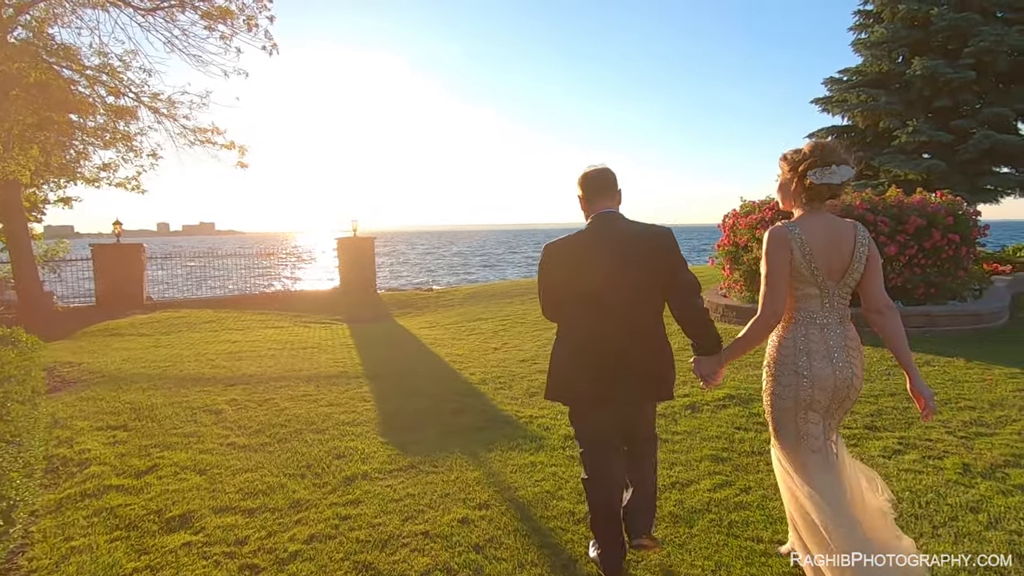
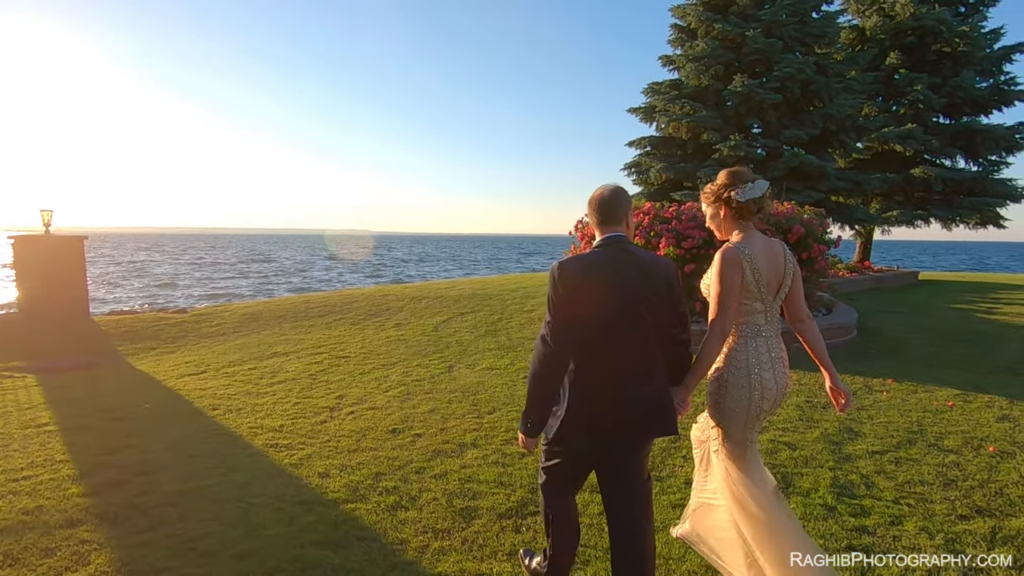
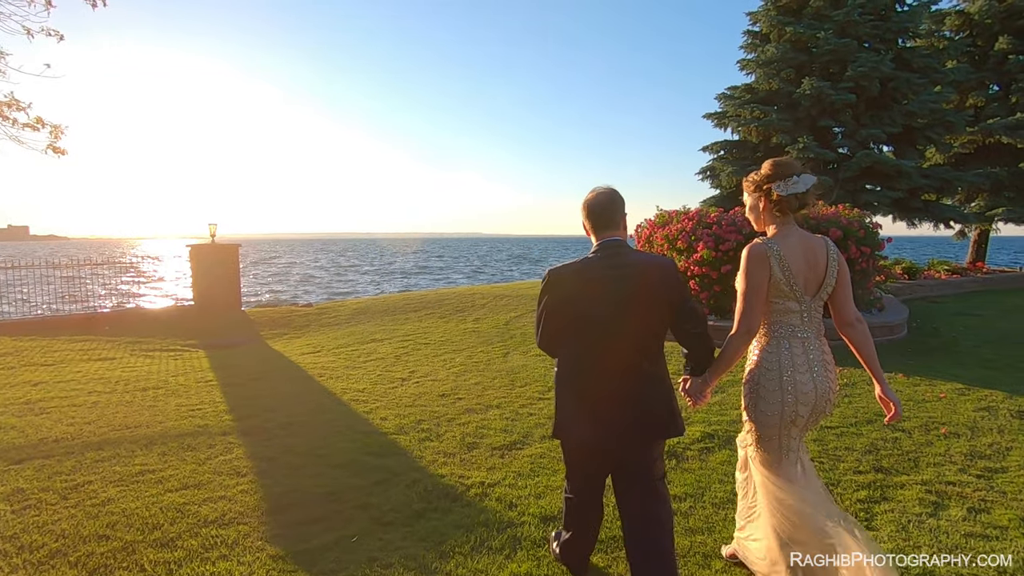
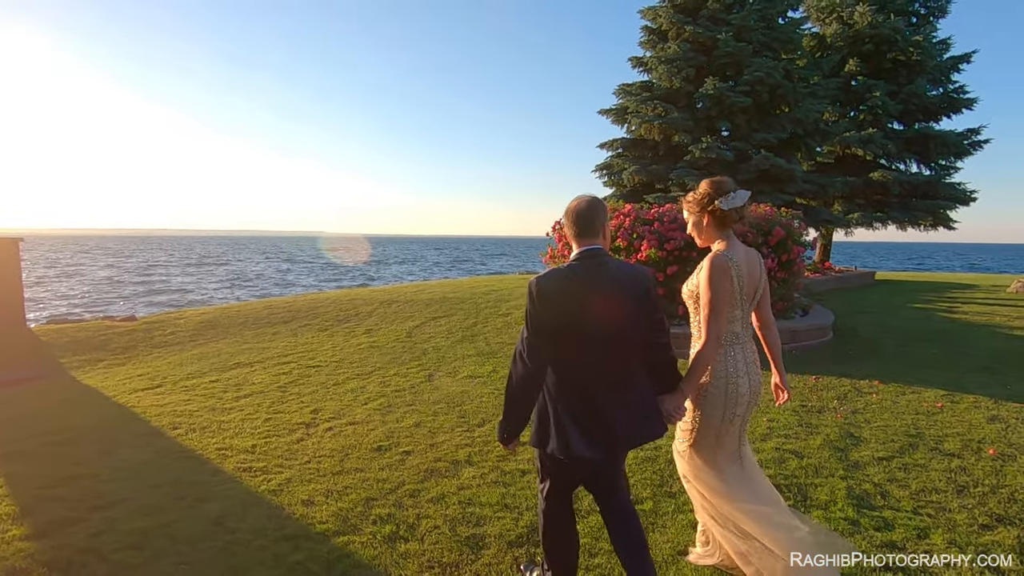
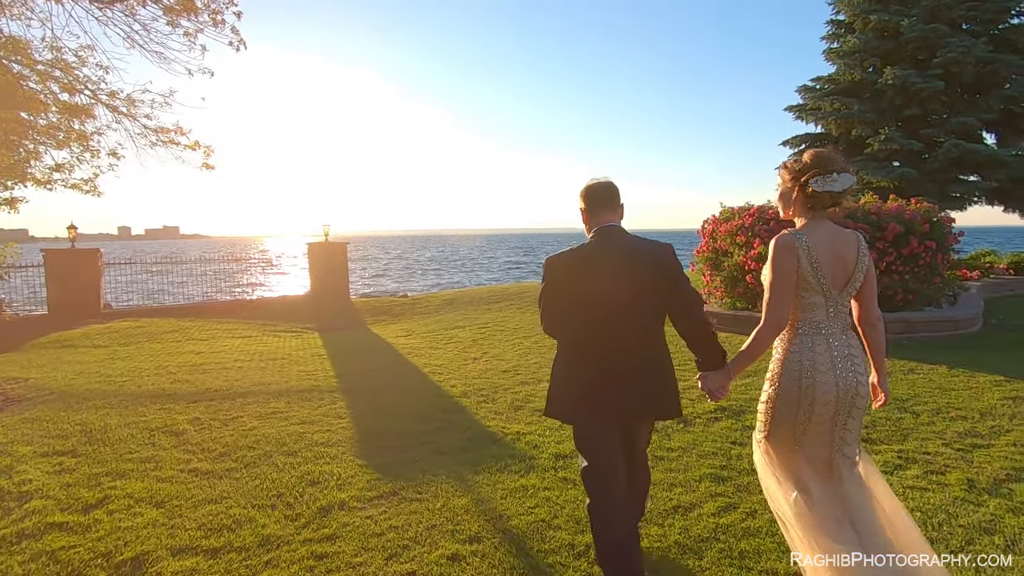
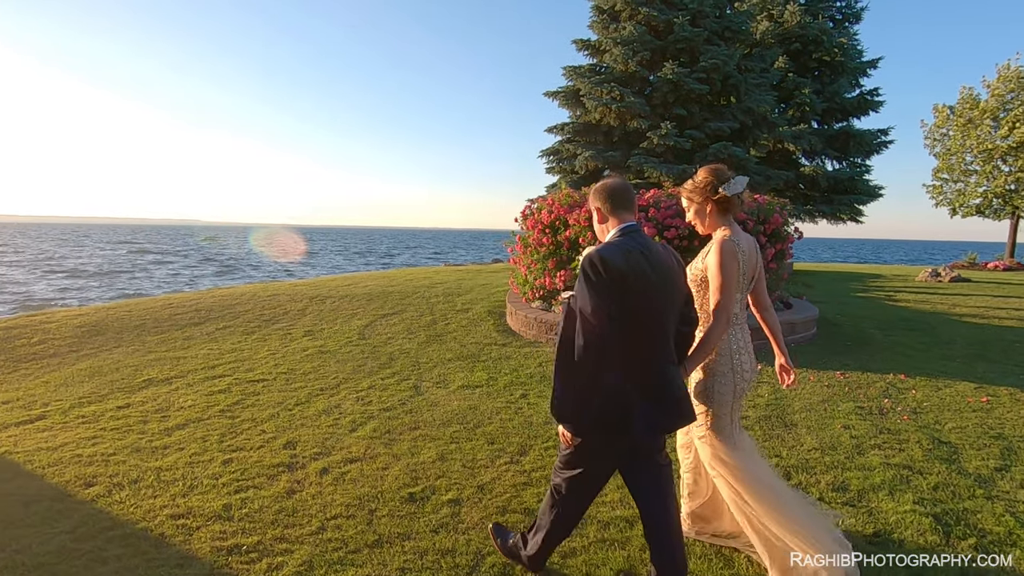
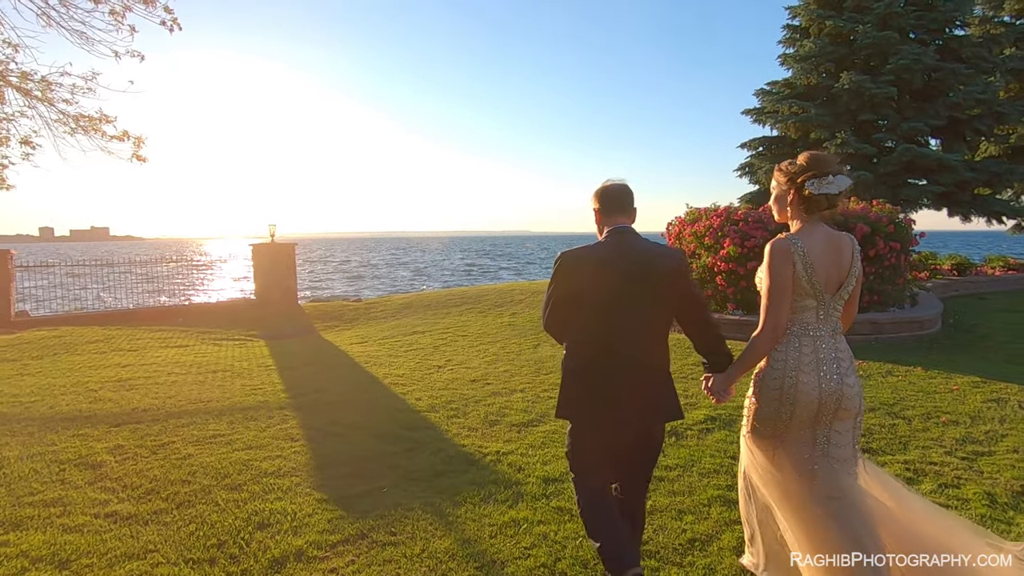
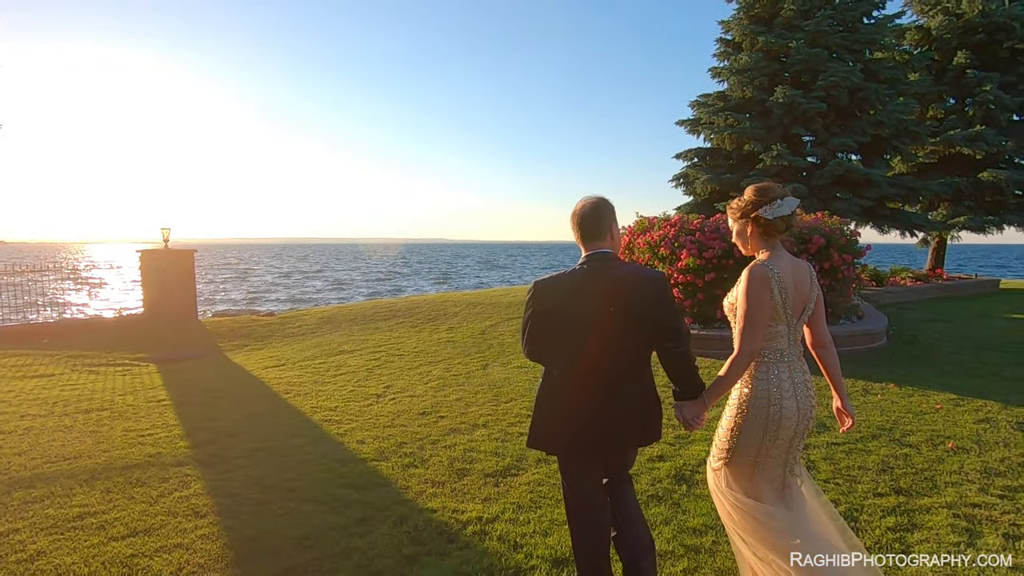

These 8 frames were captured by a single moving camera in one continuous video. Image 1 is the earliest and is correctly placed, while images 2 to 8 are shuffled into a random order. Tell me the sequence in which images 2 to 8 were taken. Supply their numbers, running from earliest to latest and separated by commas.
5, 7, 3, 8, 2, 4, 6
